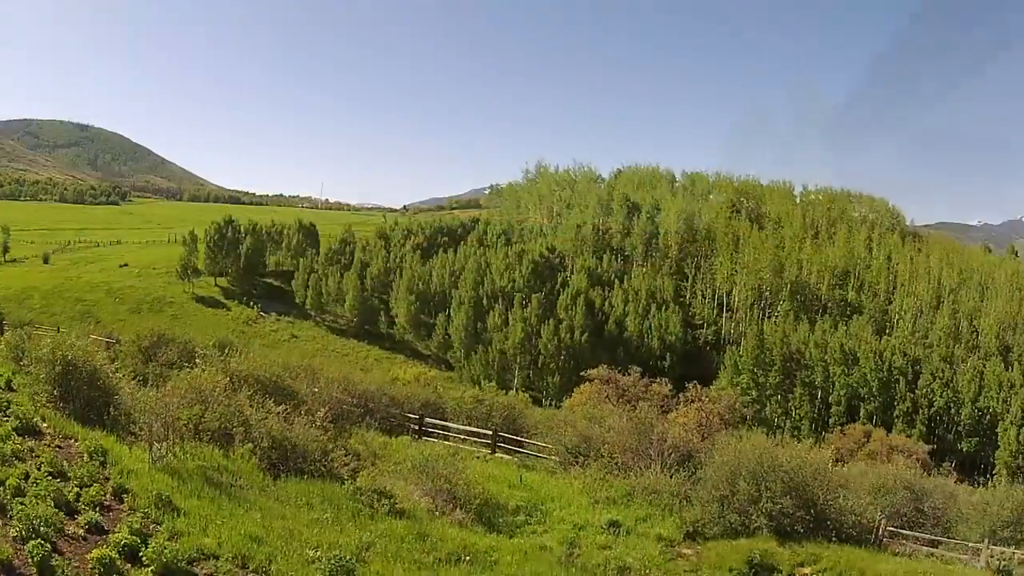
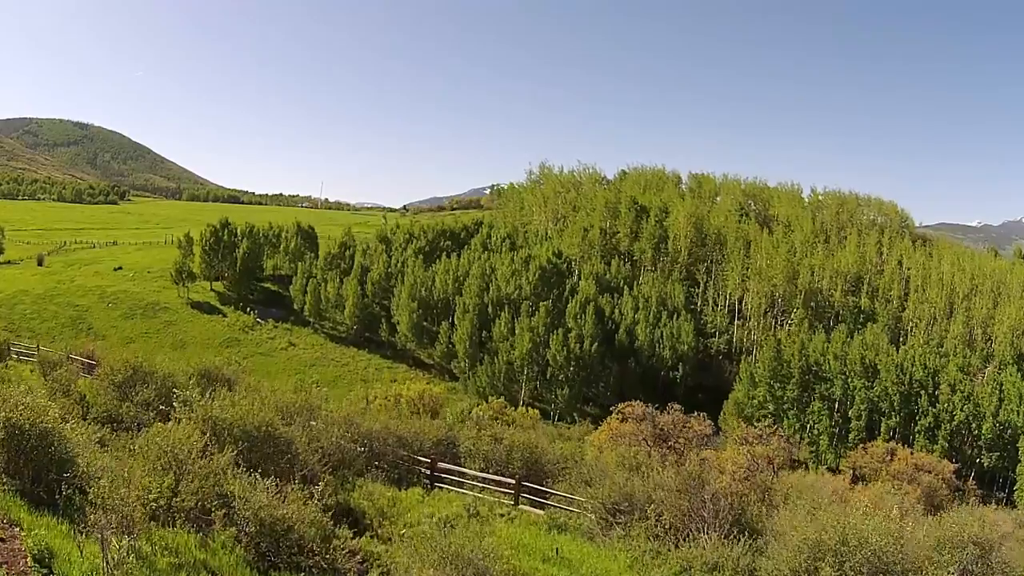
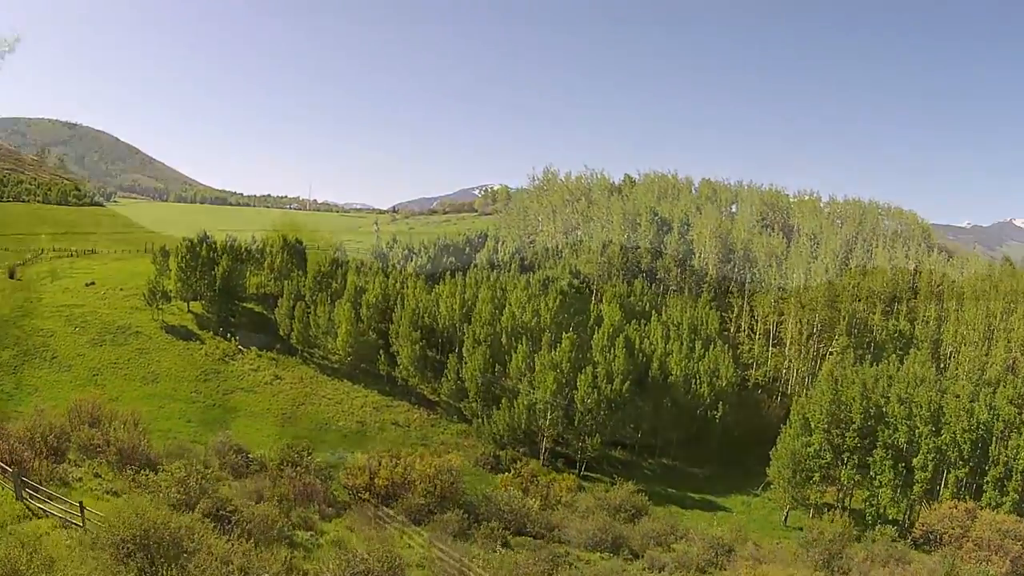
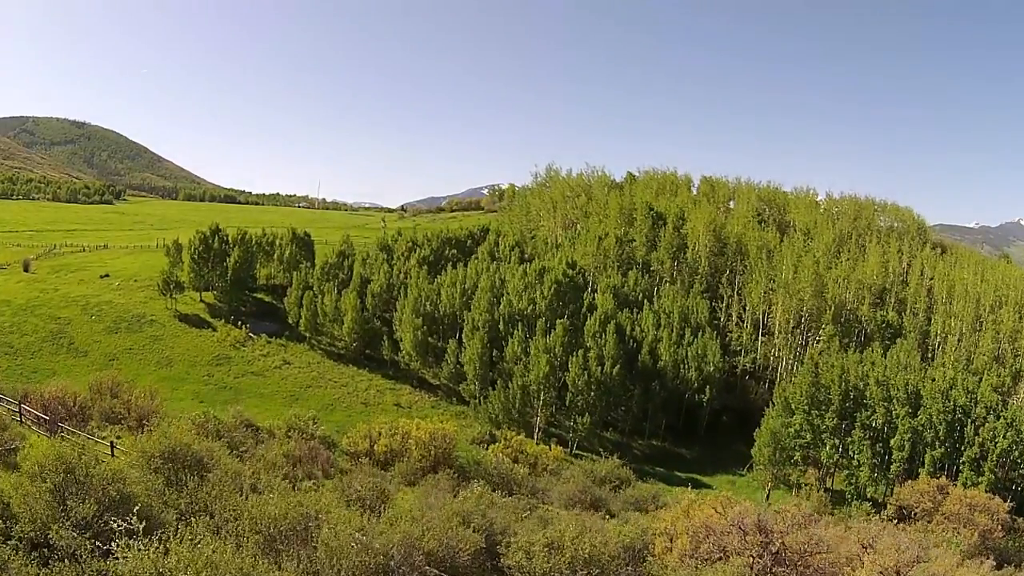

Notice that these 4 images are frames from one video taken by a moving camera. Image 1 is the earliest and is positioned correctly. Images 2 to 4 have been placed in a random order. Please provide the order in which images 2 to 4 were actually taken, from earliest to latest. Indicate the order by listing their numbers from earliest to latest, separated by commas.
2, 4, 3
